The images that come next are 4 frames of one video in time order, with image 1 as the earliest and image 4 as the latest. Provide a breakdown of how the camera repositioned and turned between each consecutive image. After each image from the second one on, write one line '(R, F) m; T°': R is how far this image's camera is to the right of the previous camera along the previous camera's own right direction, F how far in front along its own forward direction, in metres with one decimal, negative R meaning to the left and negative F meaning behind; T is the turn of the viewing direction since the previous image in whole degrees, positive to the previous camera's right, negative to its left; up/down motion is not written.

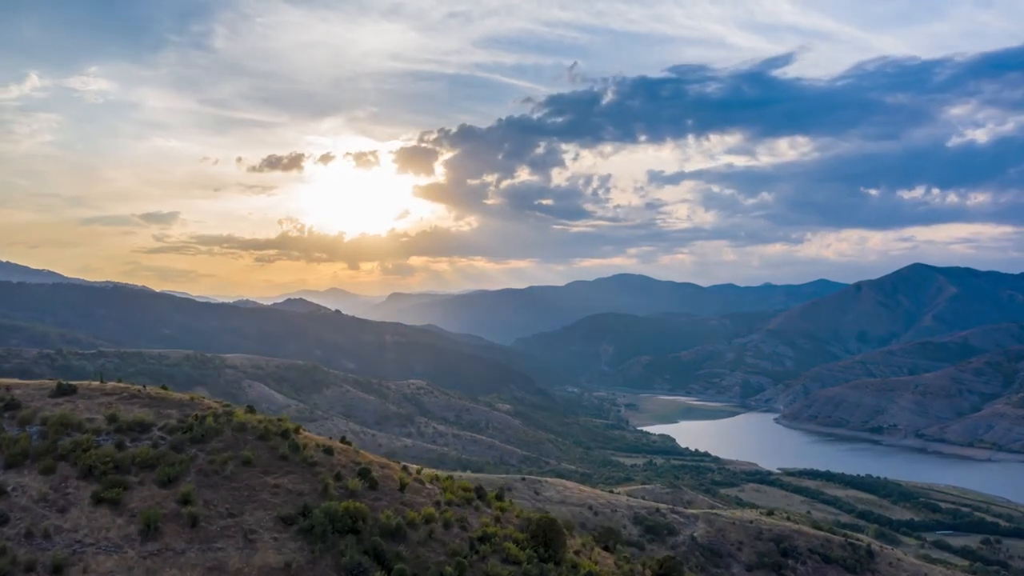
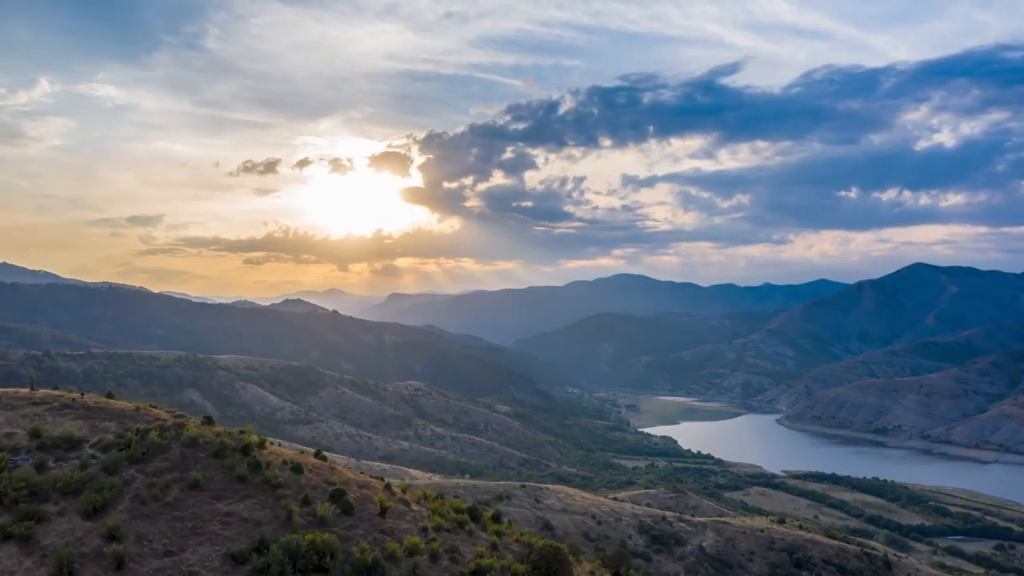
(0.0, +1.7) m; 0°
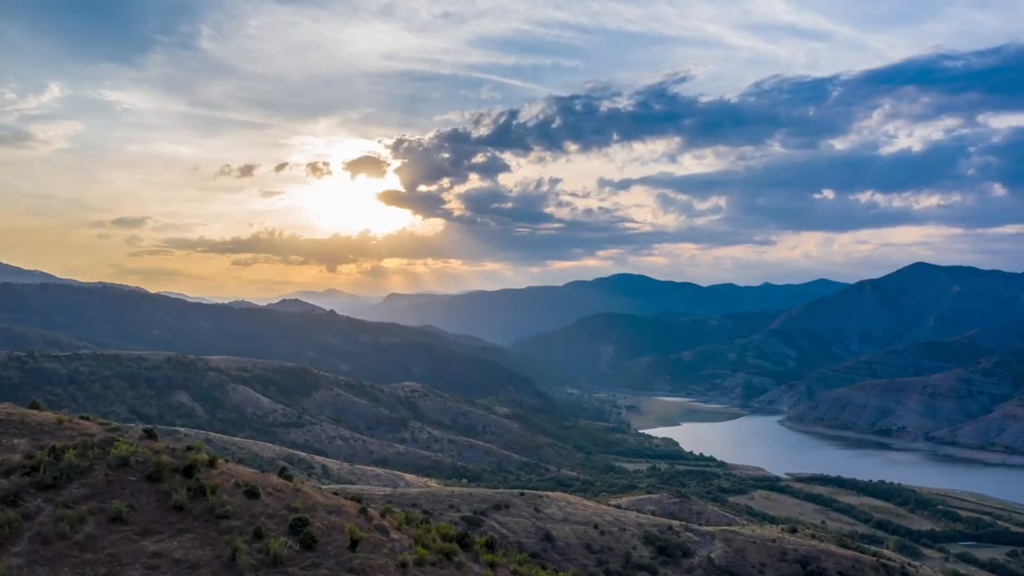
(0.0, +1.7) m; 0°
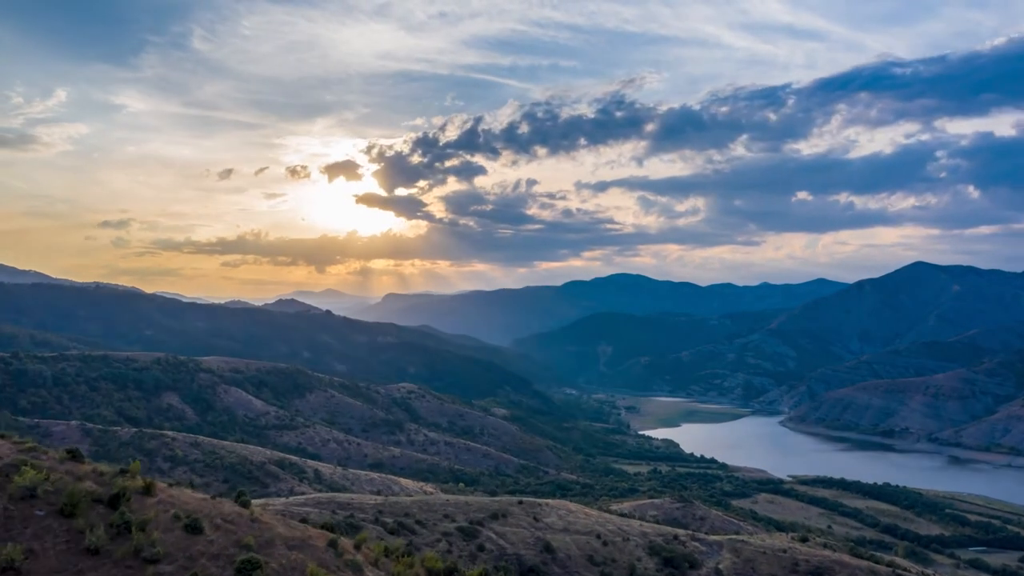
(0.0, +1.5) m; 0°
